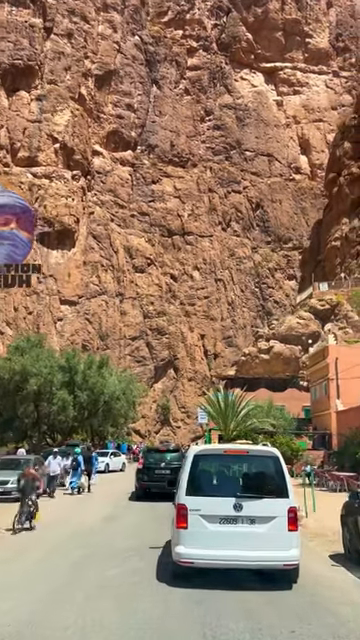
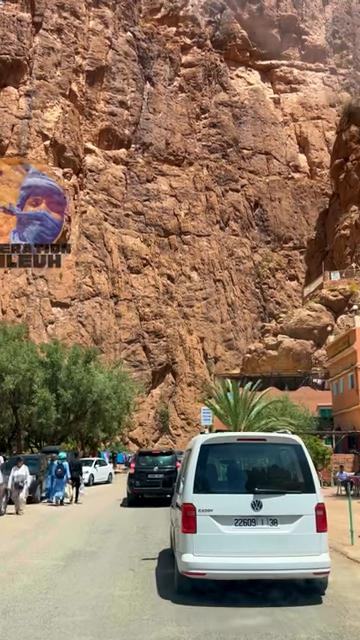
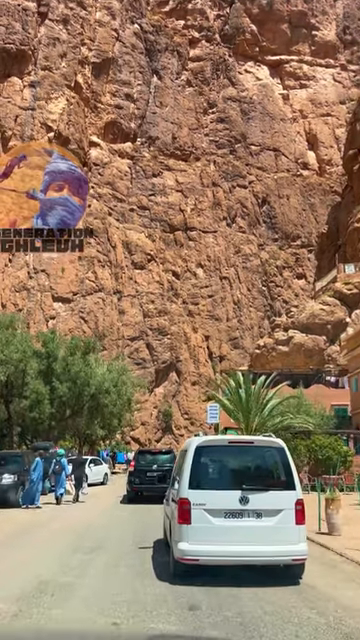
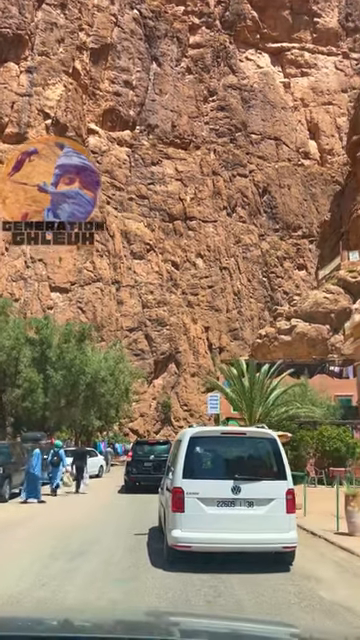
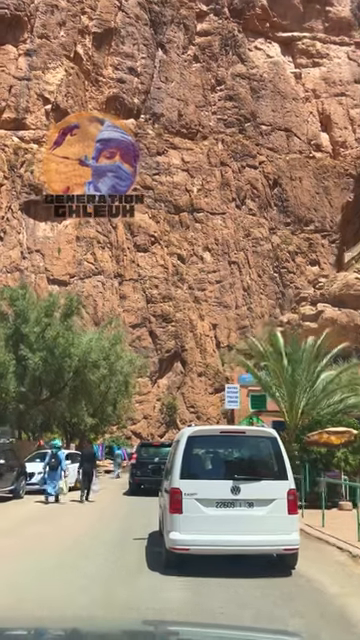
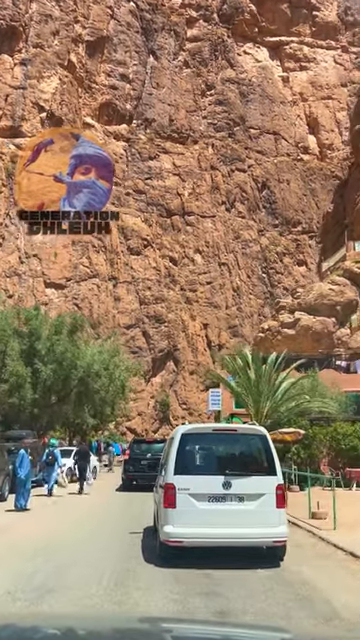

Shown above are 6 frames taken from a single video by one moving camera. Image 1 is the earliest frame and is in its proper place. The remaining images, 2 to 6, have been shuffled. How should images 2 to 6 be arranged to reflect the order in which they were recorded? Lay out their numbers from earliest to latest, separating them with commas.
2, 3, 4, 6, 5
